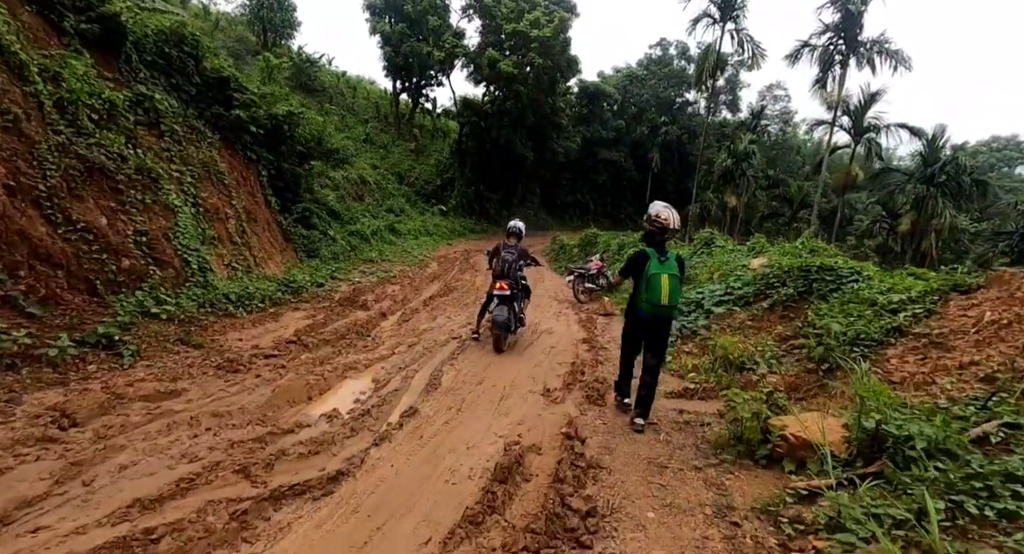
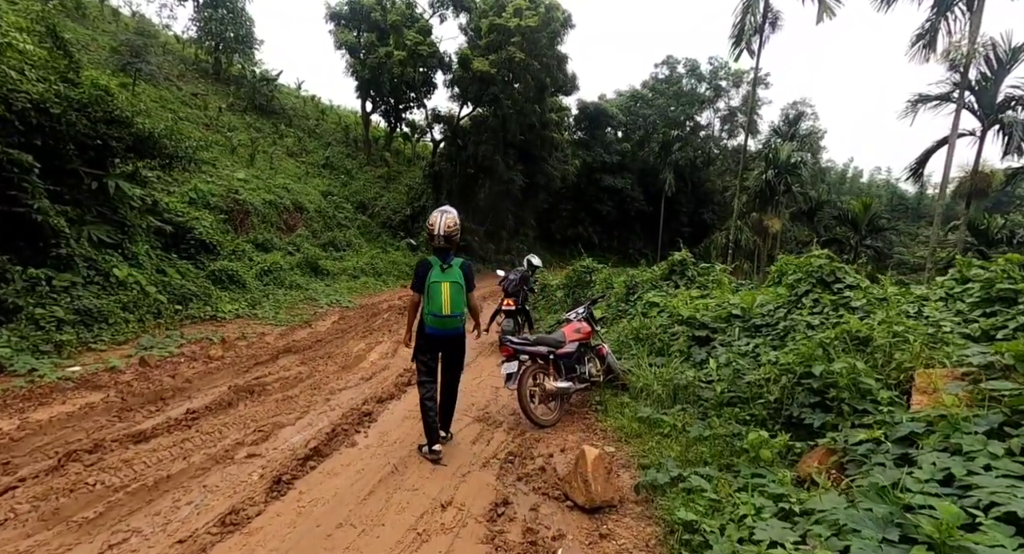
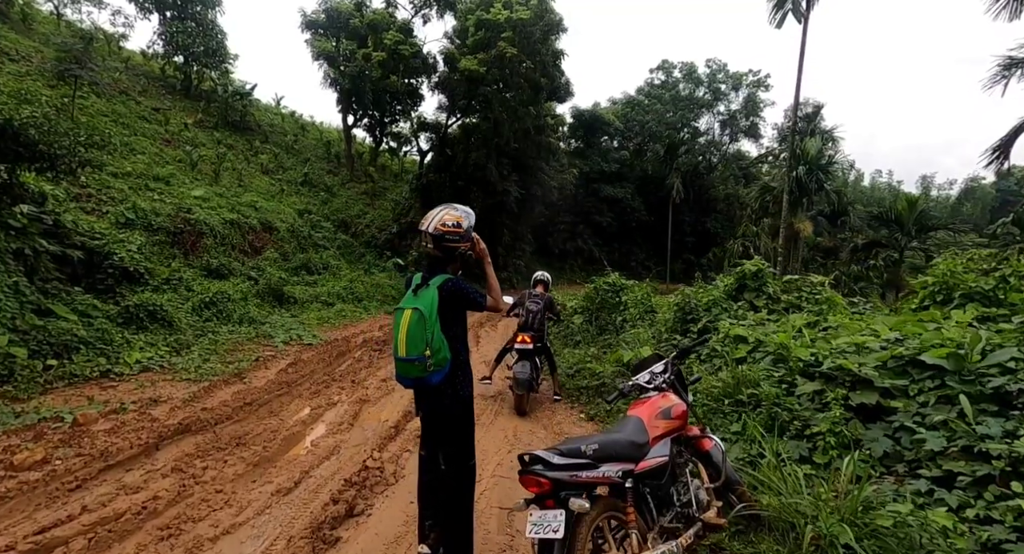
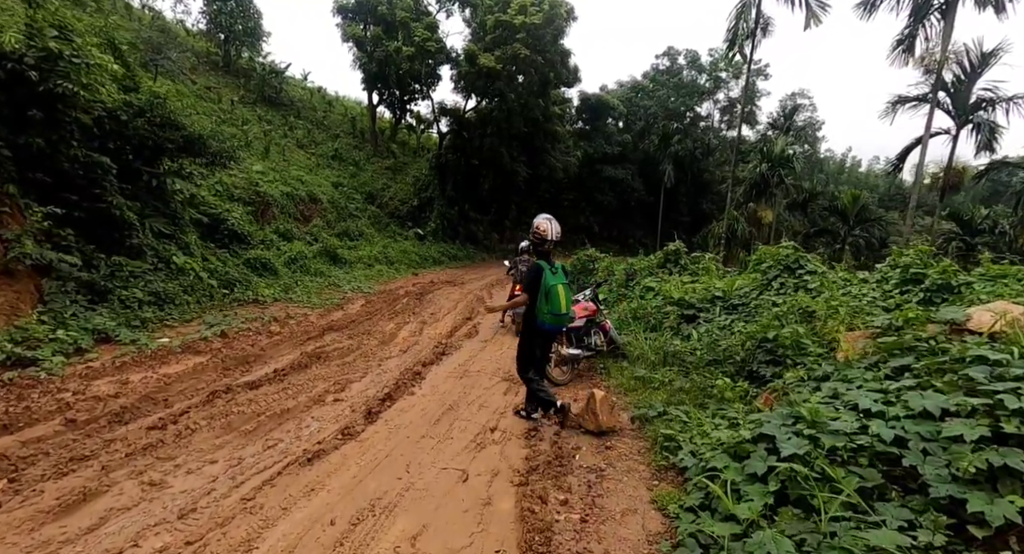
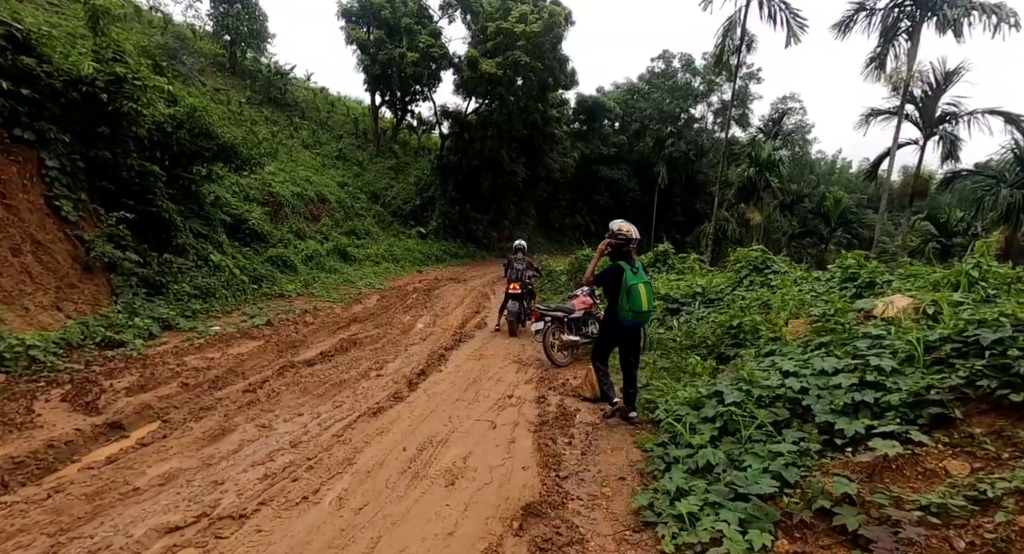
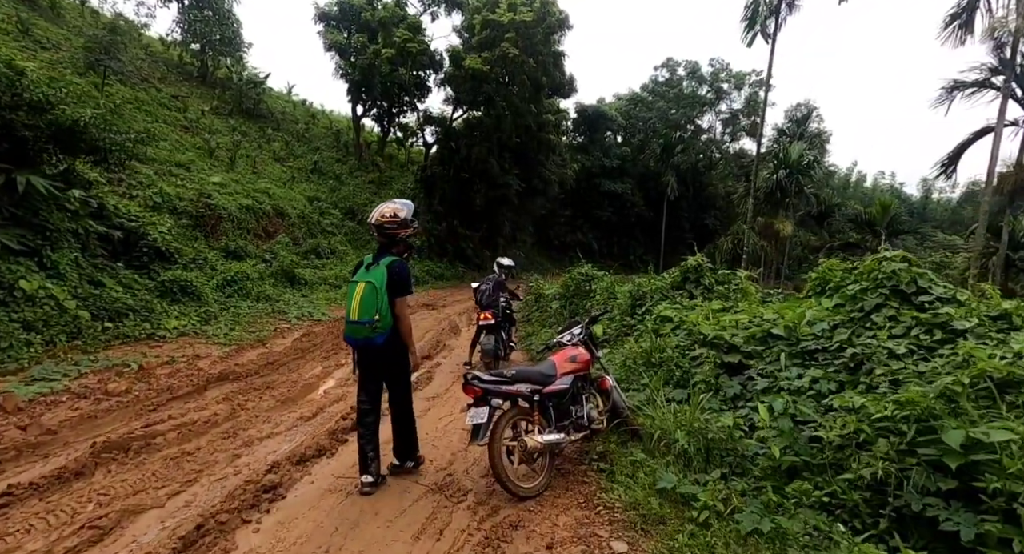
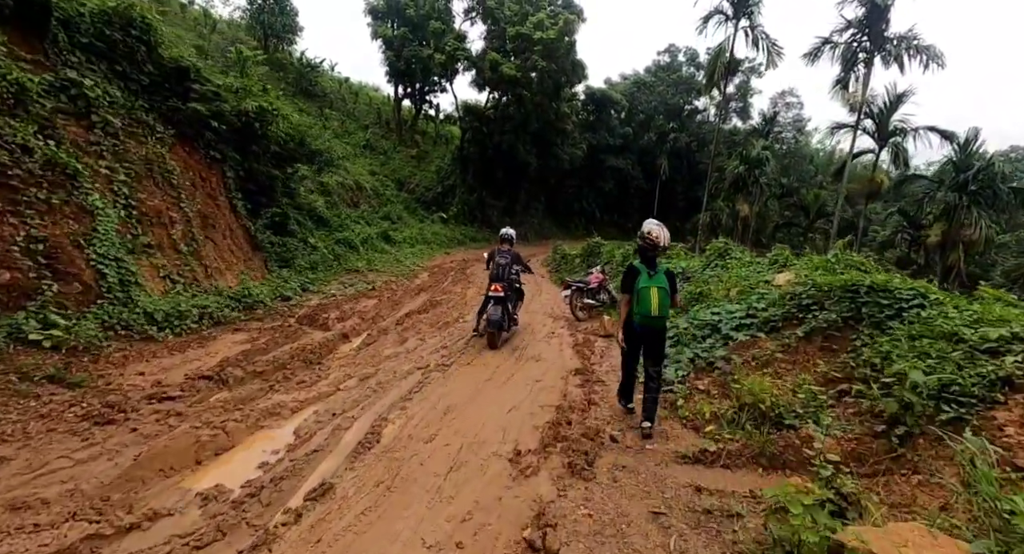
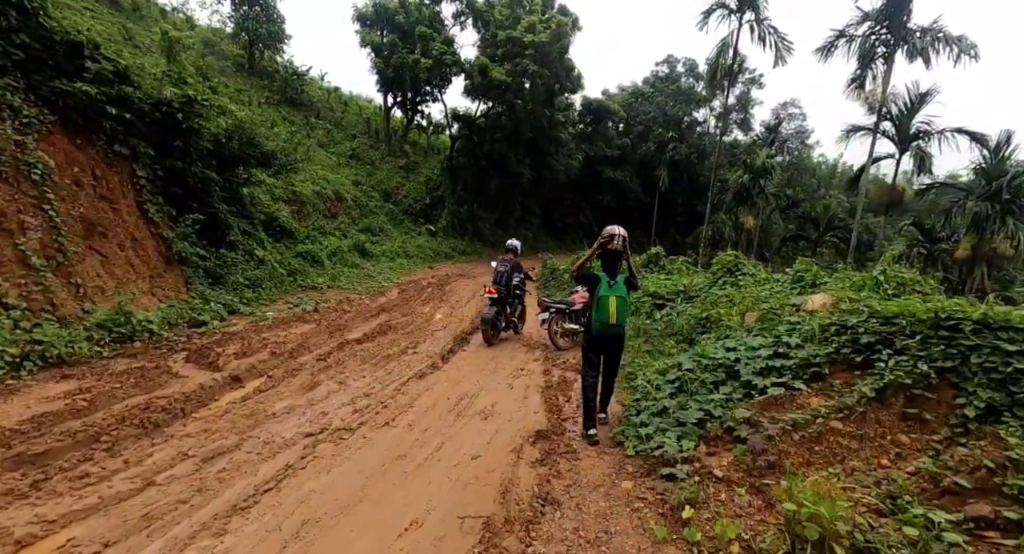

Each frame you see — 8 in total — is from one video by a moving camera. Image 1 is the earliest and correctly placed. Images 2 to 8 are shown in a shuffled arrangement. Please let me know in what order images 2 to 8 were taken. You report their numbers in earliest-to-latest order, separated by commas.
7, 8, 5, 4, 2, 6, 3
